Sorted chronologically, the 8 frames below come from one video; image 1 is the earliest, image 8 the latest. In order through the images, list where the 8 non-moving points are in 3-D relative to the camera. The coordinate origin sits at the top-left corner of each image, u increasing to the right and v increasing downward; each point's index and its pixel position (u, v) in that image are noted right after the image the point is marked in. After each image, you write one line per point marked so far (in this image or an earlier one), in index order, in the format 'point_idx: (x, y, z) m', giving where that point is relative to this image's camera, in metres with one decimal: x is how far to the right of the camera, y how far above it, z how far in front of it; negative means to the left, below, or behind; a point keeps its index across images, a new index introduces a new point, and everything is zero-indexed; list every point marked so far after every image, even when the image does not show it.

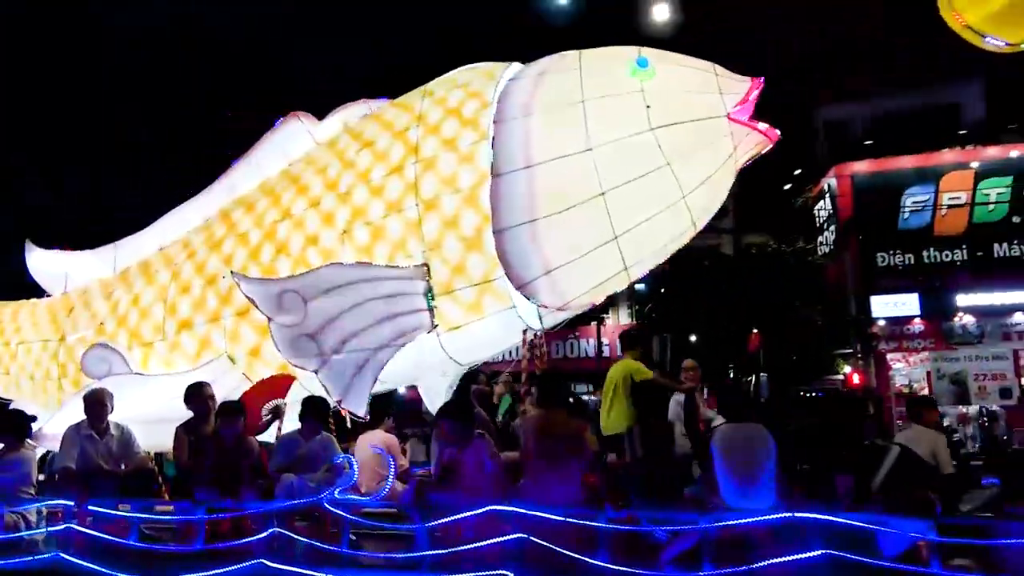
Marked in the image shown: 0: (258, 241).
0: (-1.3, +0.2, +3.8) m
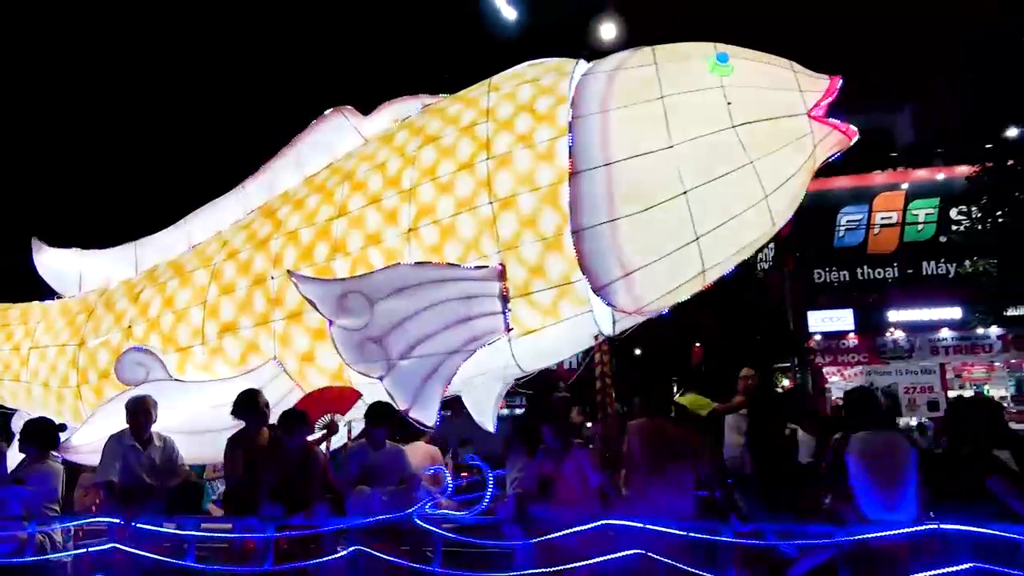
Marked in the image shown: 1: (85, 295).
0: (-0.9, +0.2, +3.6) m
1: (-2.4, 0.0, +4.2) m
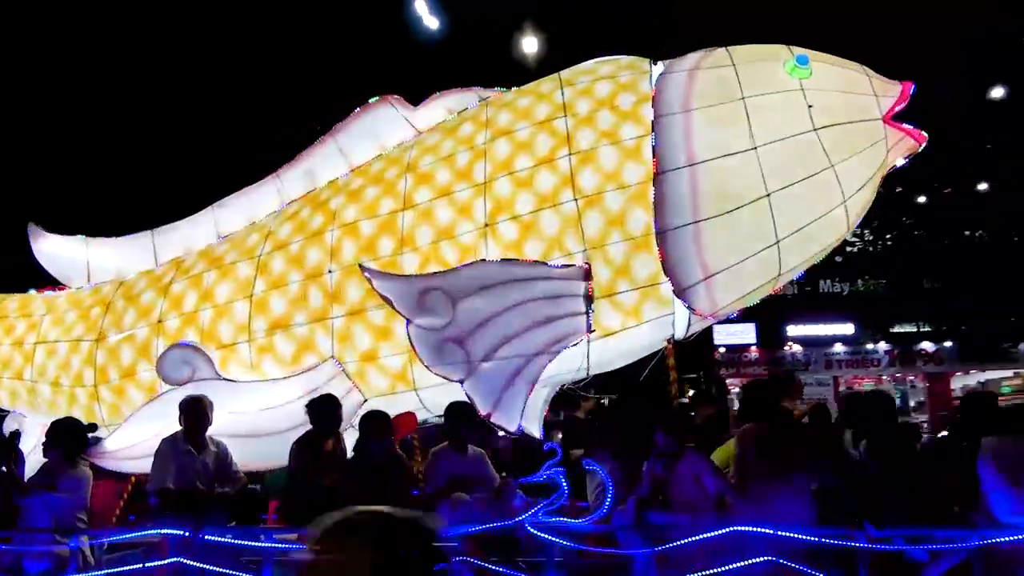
0: (-0.6, +0.2, +3.4) m
1: (-2.1, 0.0, +3.9) m
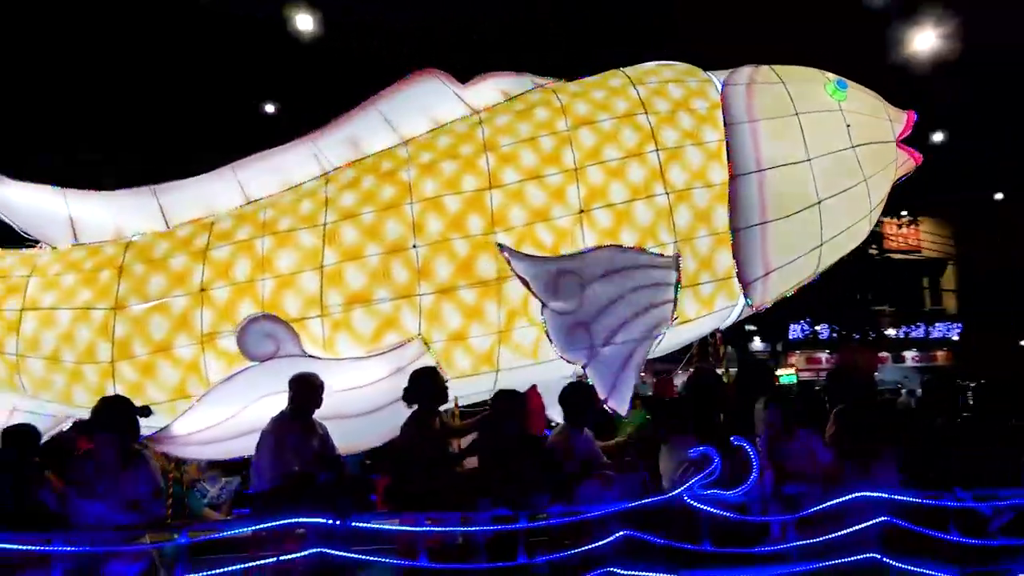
0: (-0.2, +0.3, +3.3) m
1: (-1.8, +0.2, +3.3) m
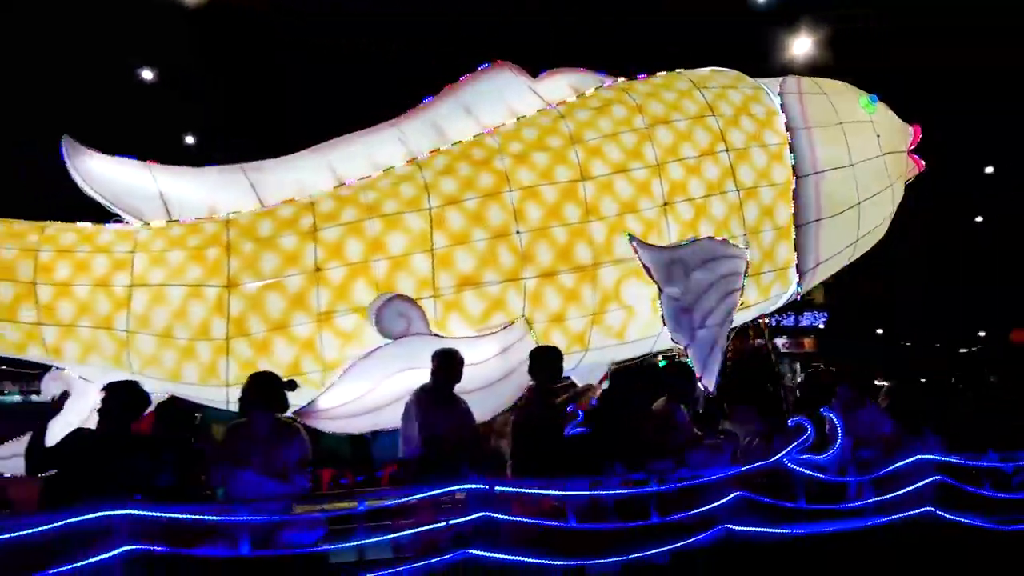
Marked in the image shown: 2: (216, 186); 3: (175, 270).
0: (+0.2, +0.4, +3.5) m
1: (-1.4, +0.3, +3.3) m
2: (-1.3, +0.5, +3.5) m
3: (-1.4, +0.1, +3.2) m
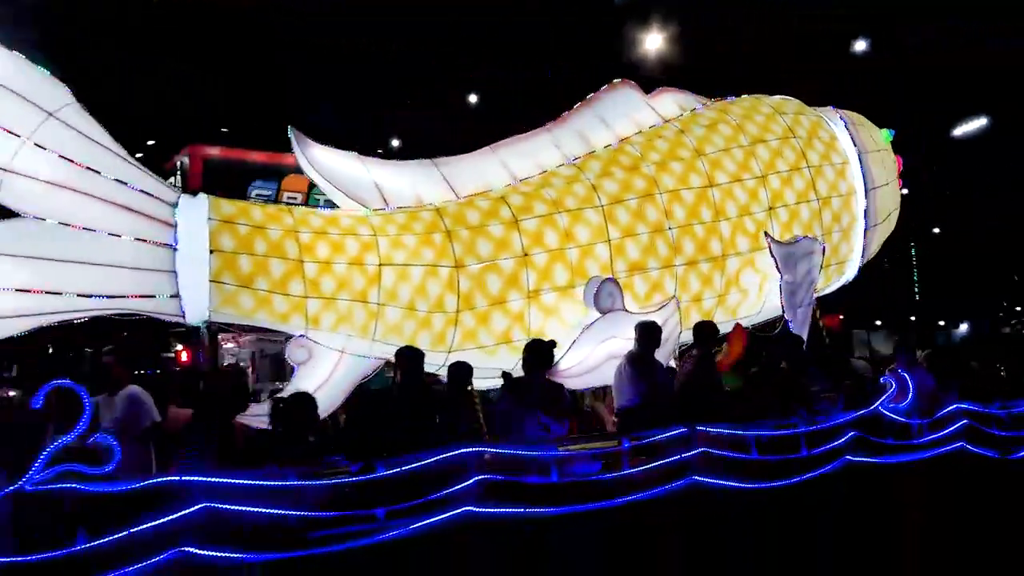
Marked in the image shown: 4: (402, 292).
0: (+1.0, +0.5, +4.3) m
1: (-0.5, +0.4, +3.8) m
2: (-0.5, +0.6, +4.0) m
3: (-0.5, +0.2, +3.7) m
4: (-0.5, 0.0, +3.6) m
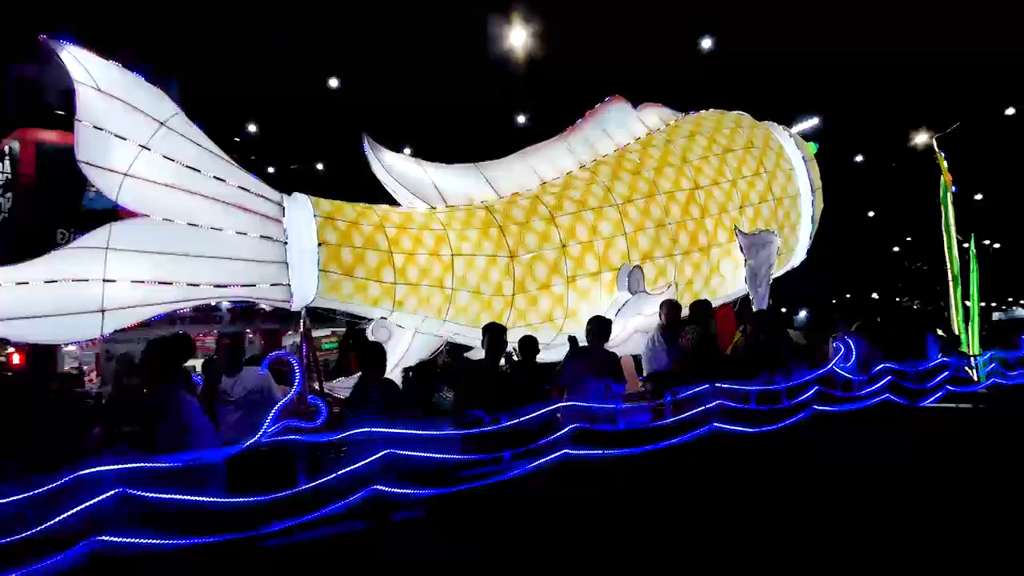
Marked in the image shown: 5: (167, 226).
0: (+1.2, +0.6, +5.1) m
1: (-0.3, +0.5, +4.4) m
2: (-0.3, +0.7, +4.5) m
3: (-0.2, +0.2, +4.3) m
4: (-0.2, +0.1, +4.2) m
5: (-1.6, +0.3, +3.4) m
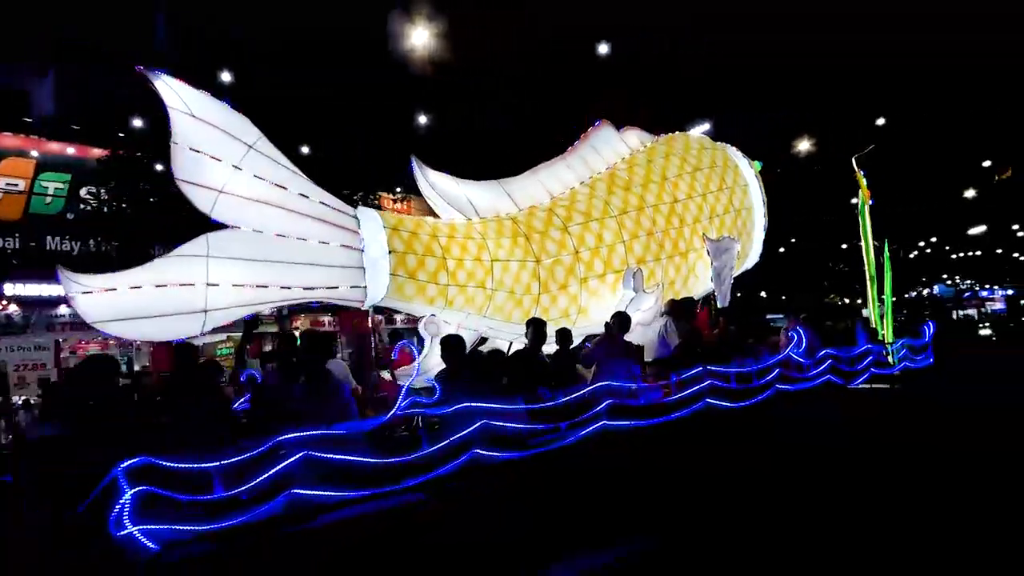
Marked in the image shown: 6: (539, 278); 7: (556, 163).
0: (+1.2, +0.6, +6.0) m
1: (-0.1, +0.5, +5.1) m
2: (-0.1, +0.6, +5.2) m
3: (0.0, +0.2, +5.0) m
4: (0.0, +0.1, +4.9) m
5: (-1.3, +0.3, +3.9) m
6: (+0.2, +0.1, +5.1) m
7: (+0.4, +1.0, +5.8) m
